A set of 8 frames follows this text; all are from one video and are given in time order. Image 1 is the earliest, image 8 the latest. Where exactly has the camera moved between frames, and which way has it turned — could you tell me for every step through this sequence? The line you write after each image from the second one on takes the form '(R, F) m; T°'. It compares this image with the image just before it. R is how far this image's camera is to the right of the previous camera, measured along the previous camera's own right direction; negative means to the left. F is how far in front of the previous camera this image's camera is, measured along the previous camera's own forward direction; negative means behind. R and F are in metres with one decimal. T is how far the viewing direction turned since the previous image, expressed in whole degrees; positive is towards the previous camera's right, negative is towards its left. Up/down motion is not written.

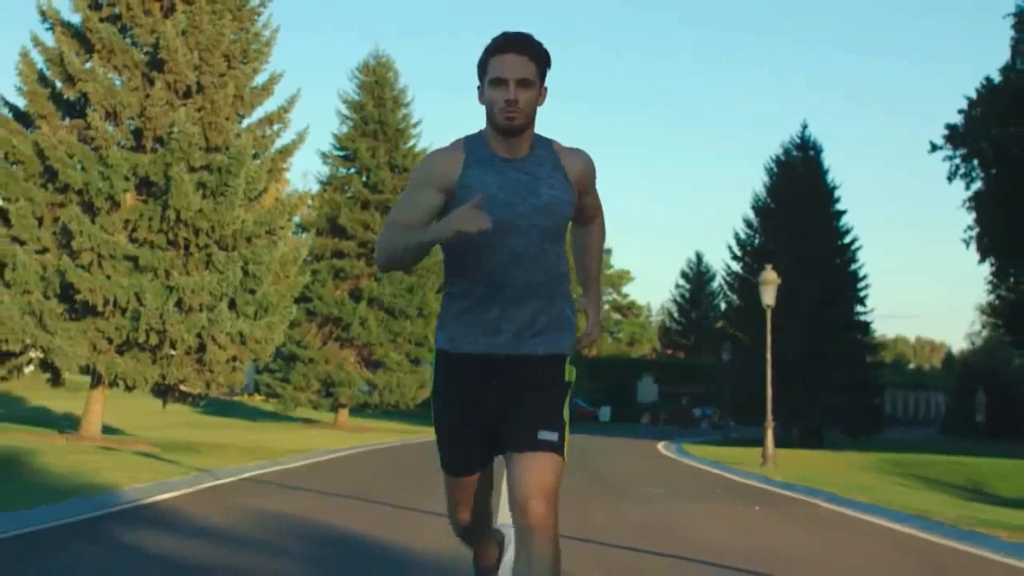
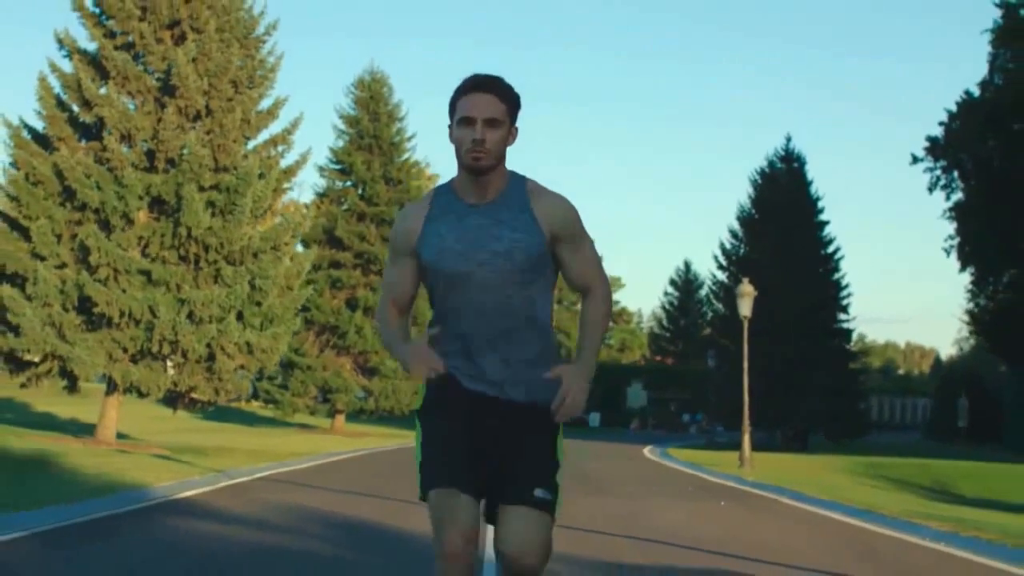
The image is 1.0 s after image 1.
(0.0, -1.7) m; 0°
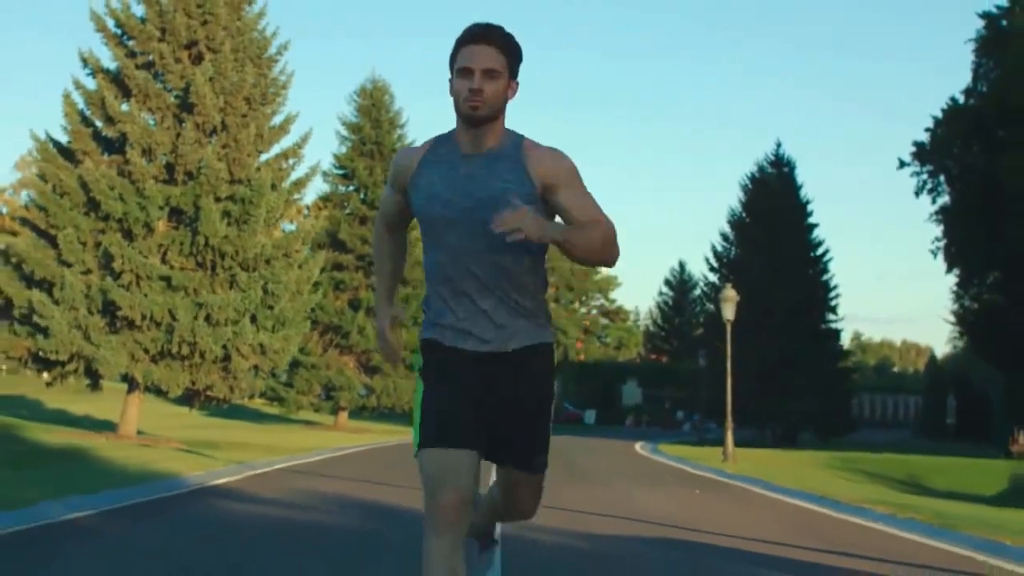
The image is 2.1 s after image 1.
(0.0, -1.9) m; 0°
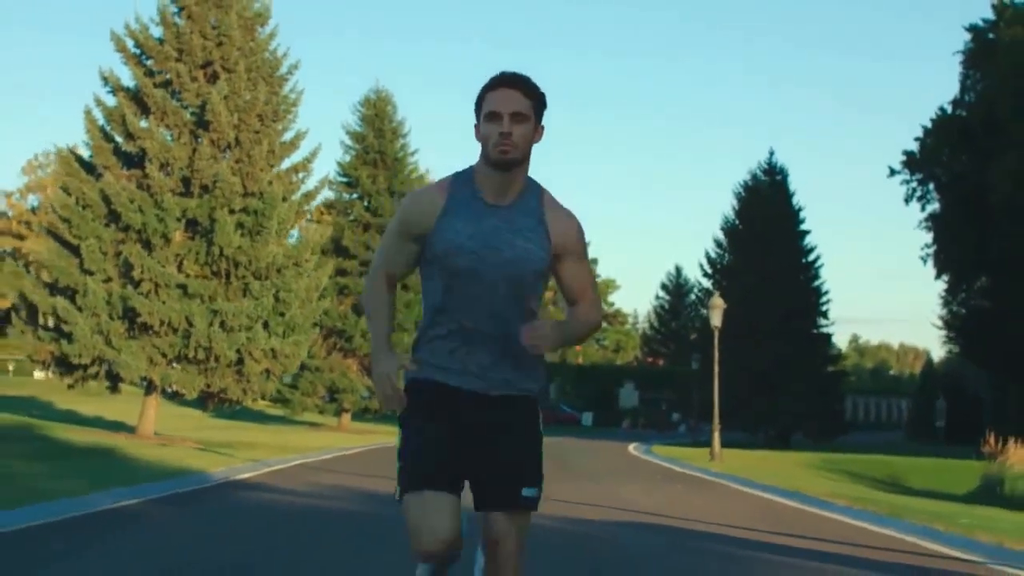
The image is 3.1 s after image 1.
(0.0, -1.7) m; 0°
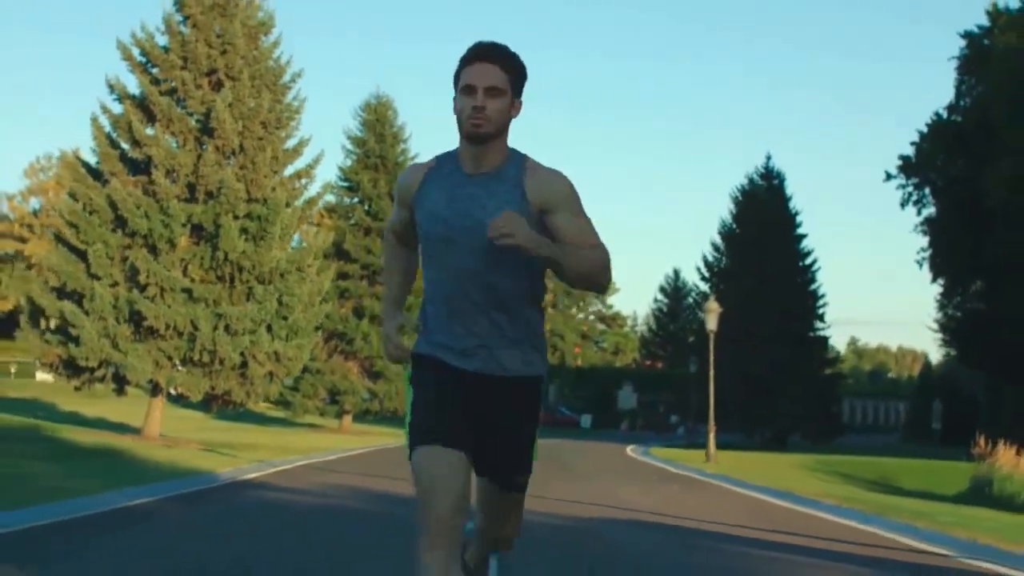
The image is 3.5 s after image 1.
(0.0, -0.6) m; 0°
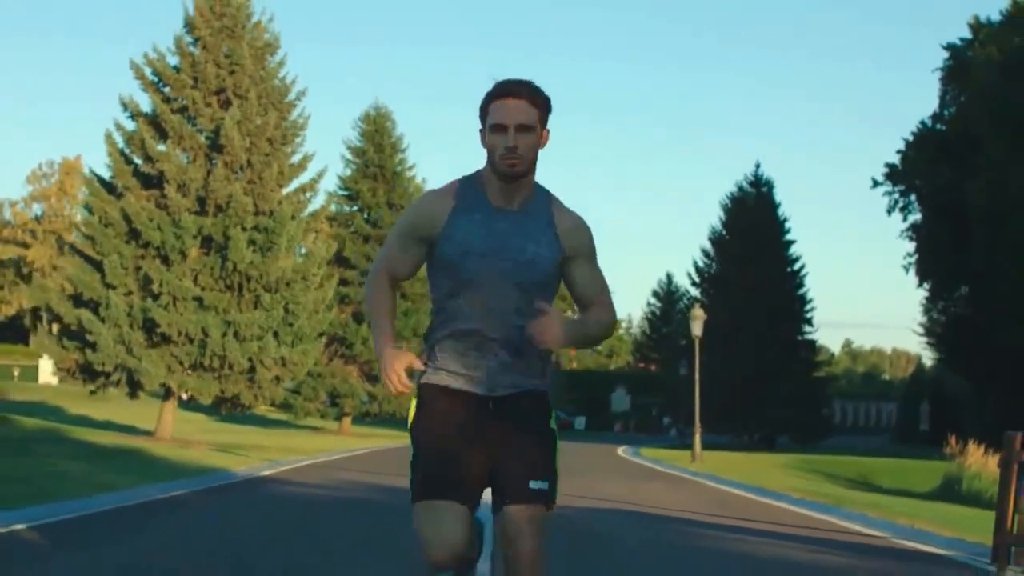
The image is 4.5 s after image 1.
(0.0, -1.7) m; 0°
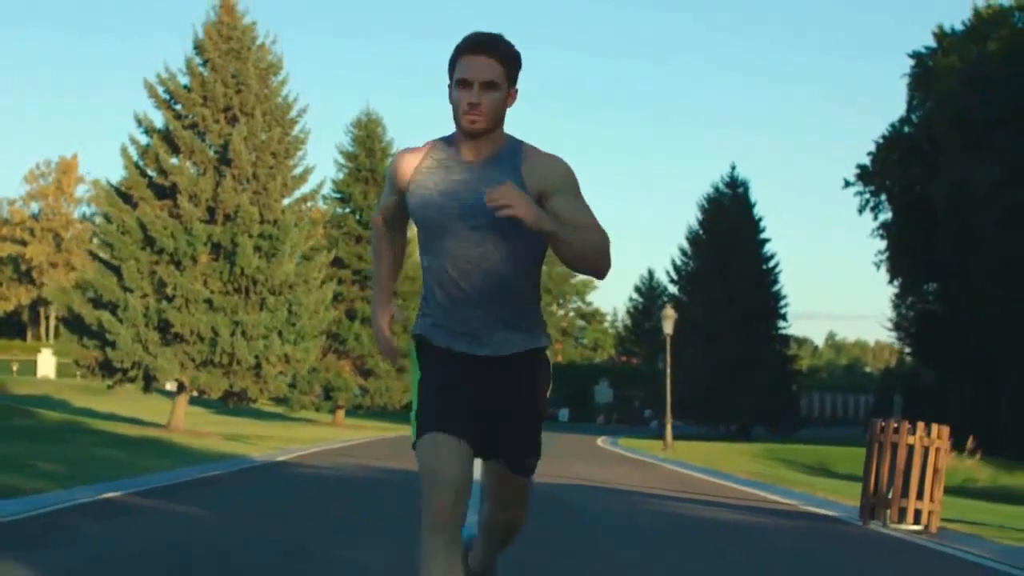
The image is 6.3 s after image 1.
(0.0, -3.0) m; +1°
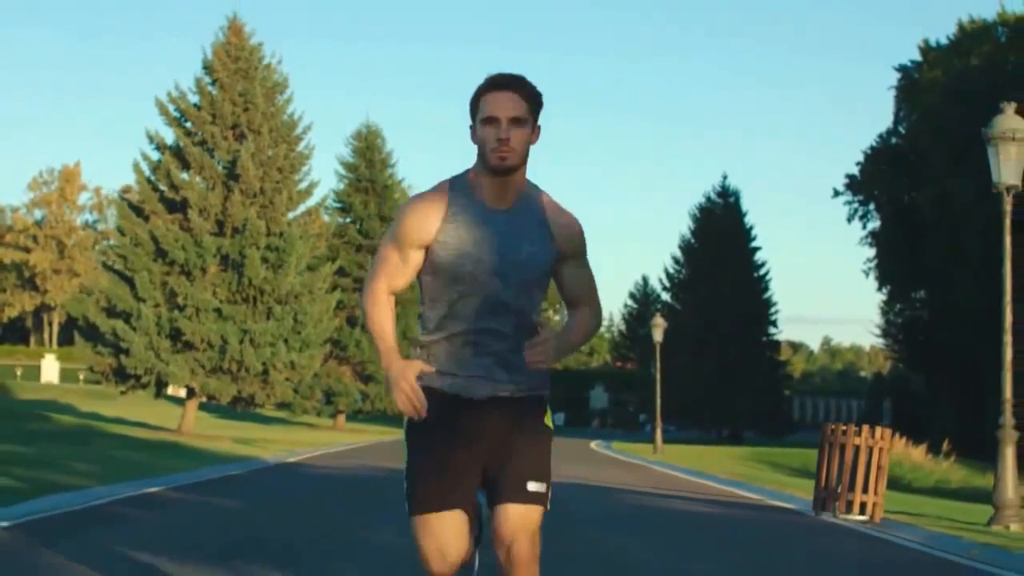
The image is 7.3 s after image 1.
(0.0, -1.7) m; 0°
